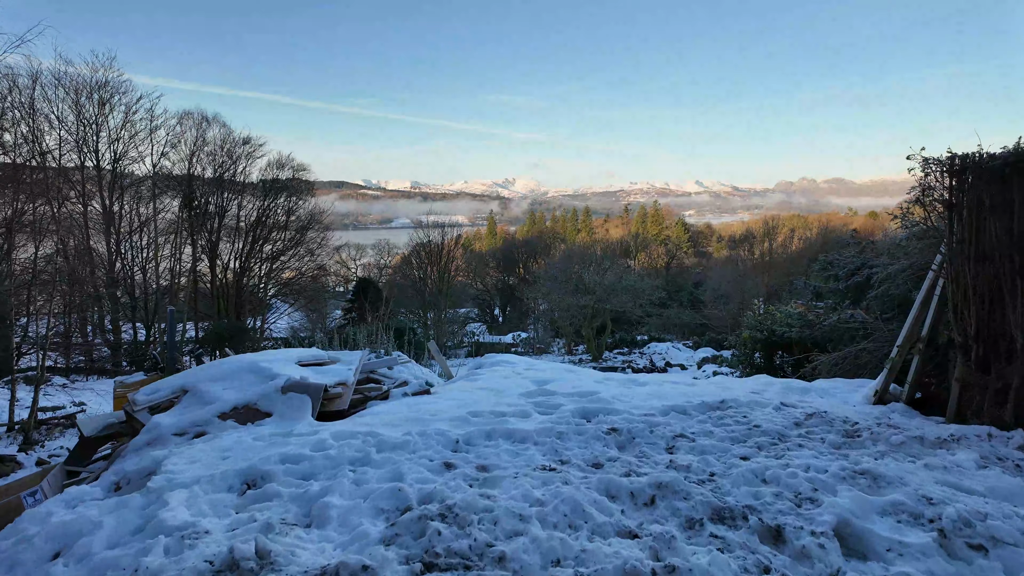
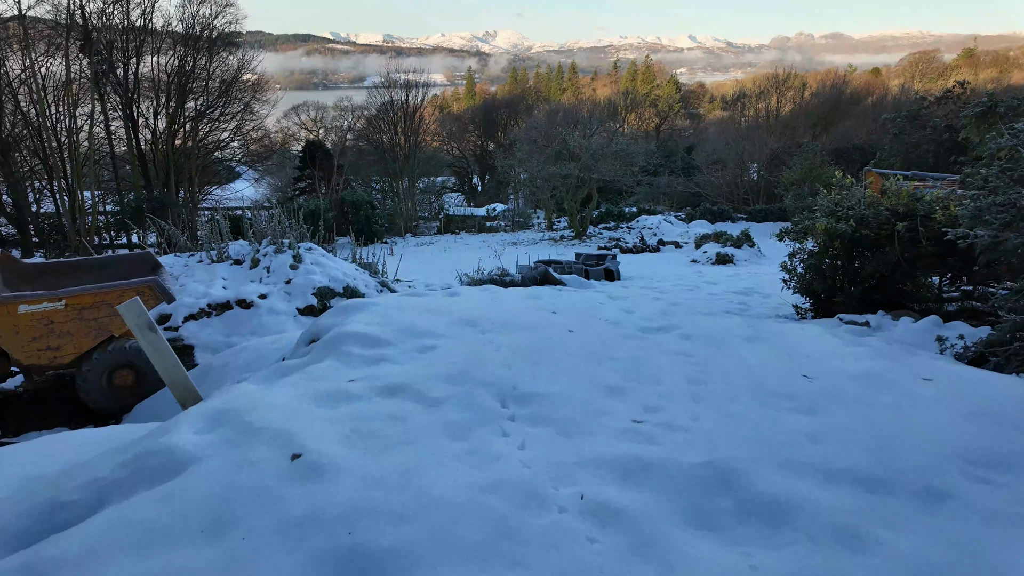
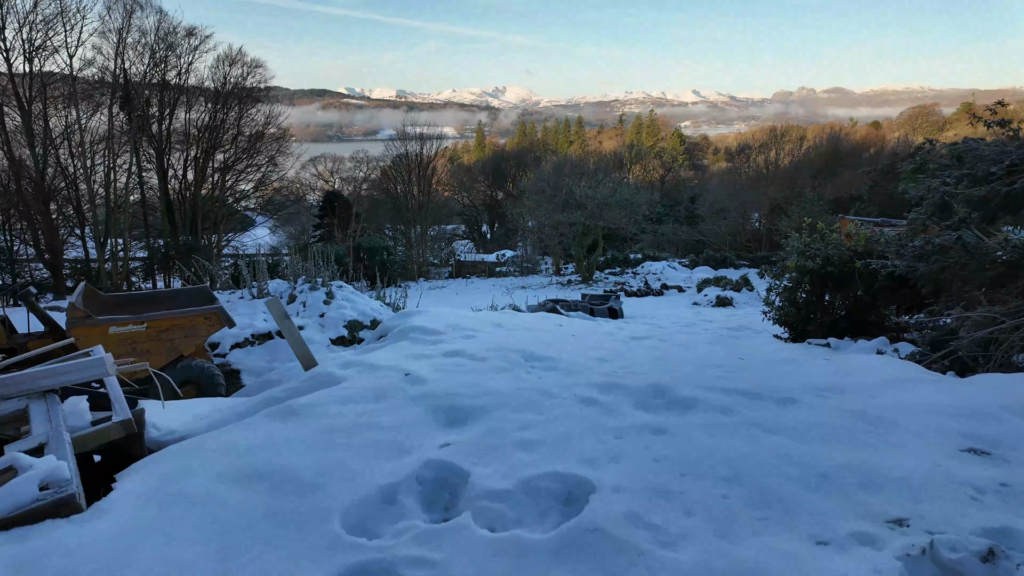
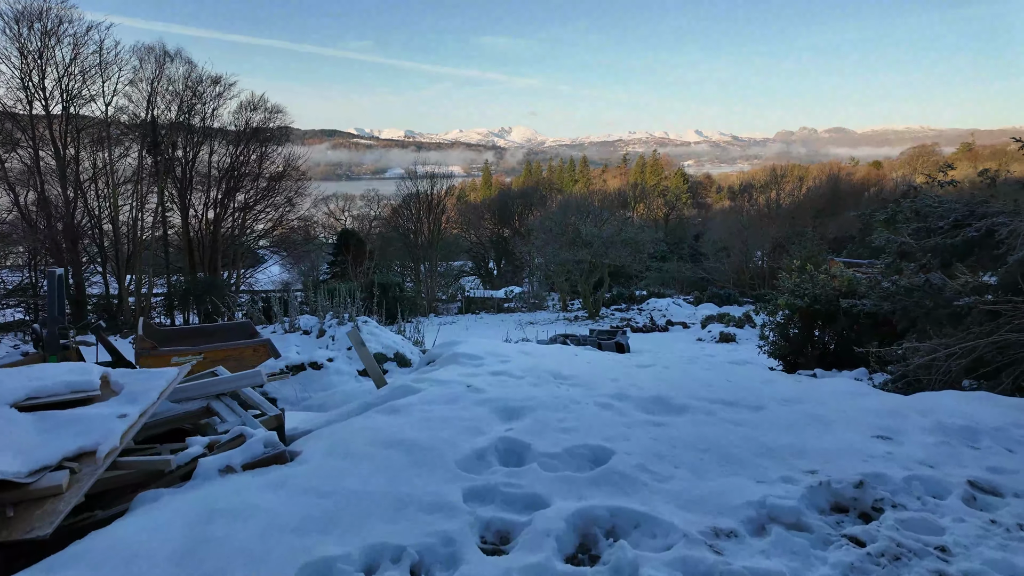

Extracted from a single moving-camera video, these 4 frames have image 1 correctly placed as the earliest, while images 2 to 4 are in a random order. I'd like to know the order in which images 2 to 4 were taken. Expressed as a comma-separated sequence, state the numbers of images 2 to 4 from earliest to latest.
4, 3, 2
